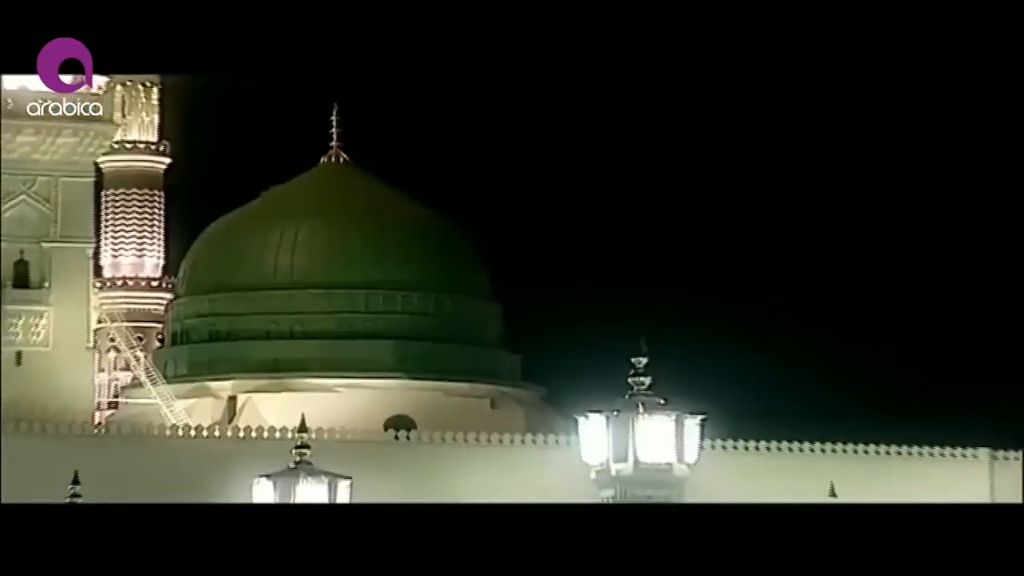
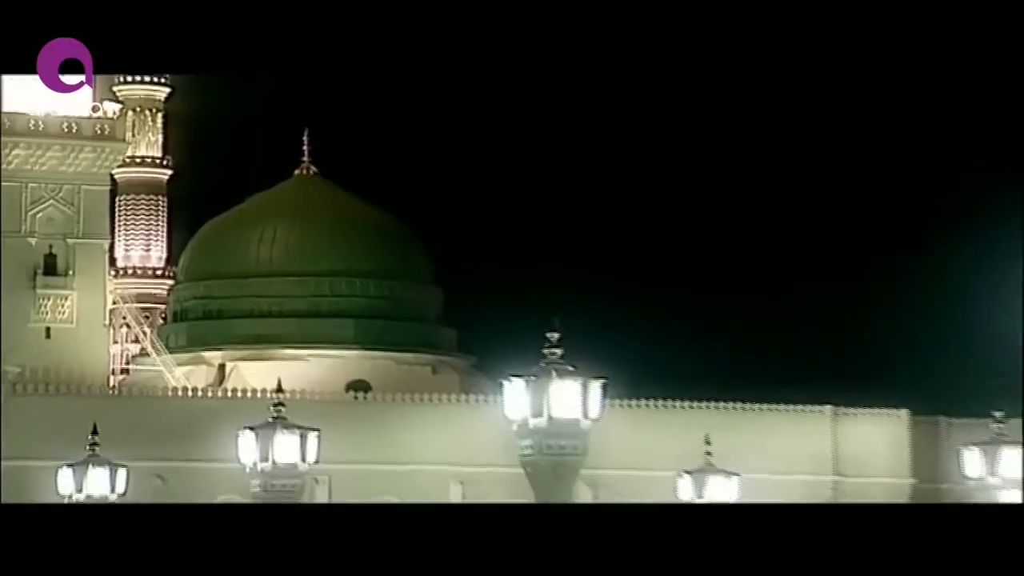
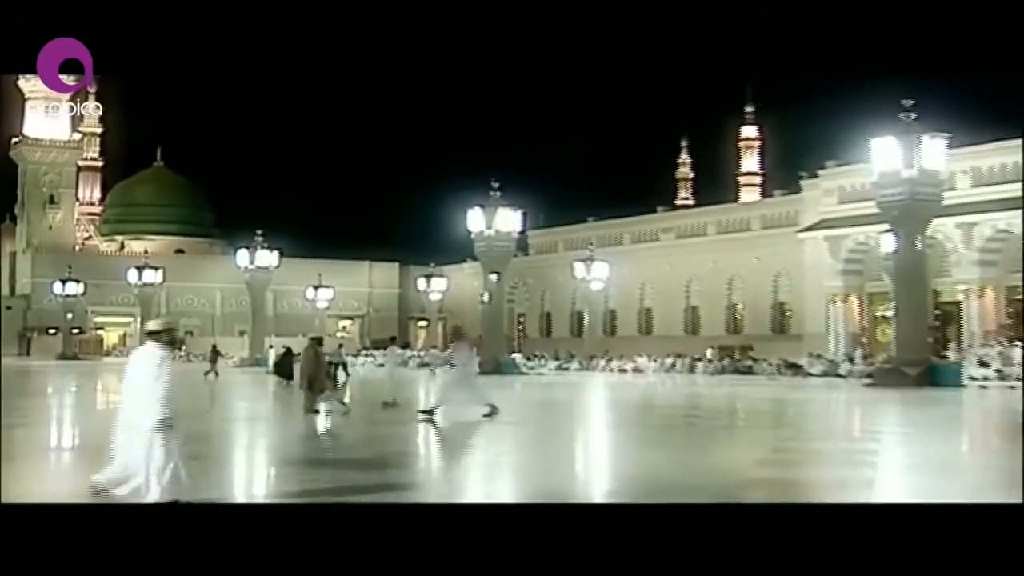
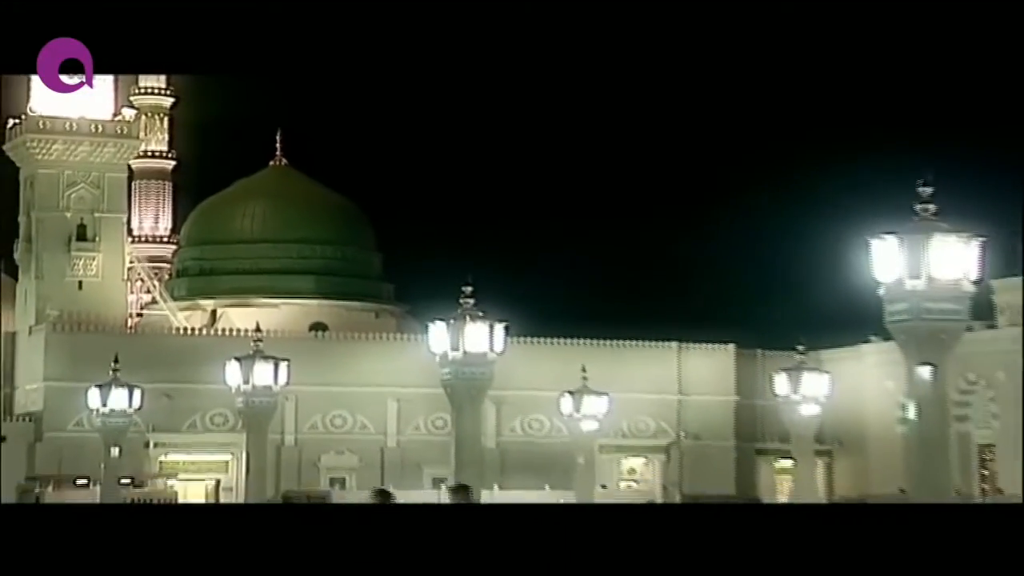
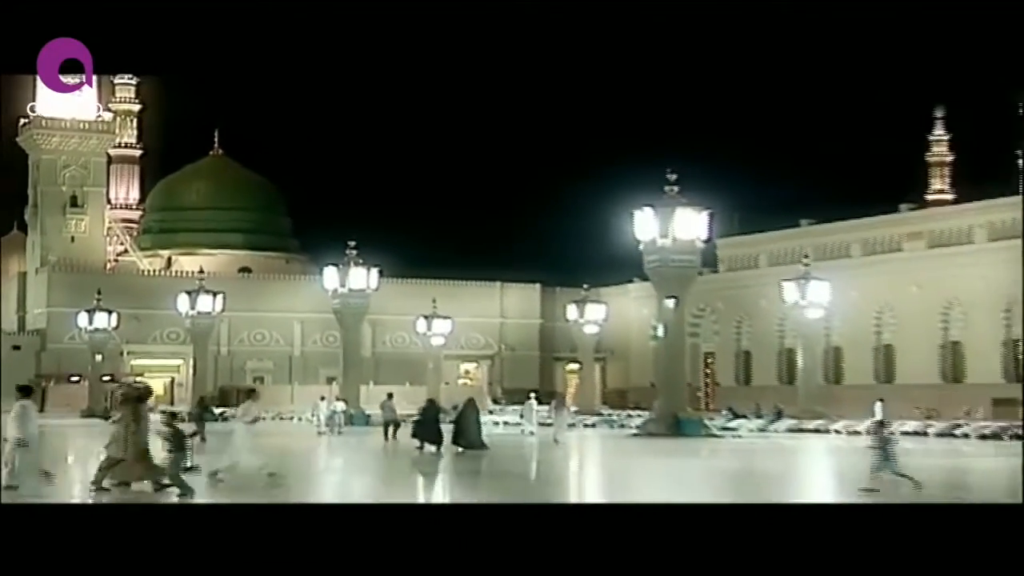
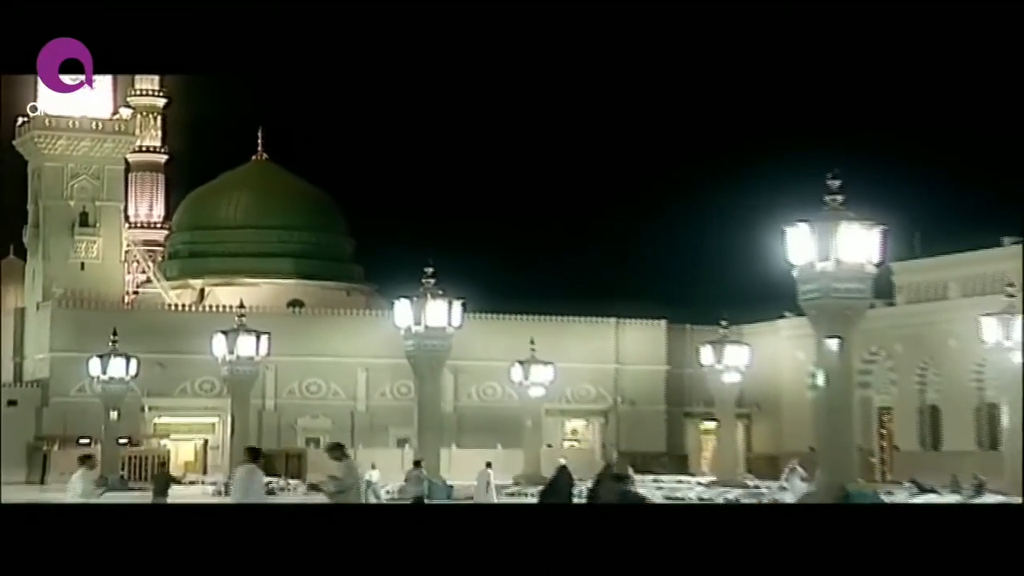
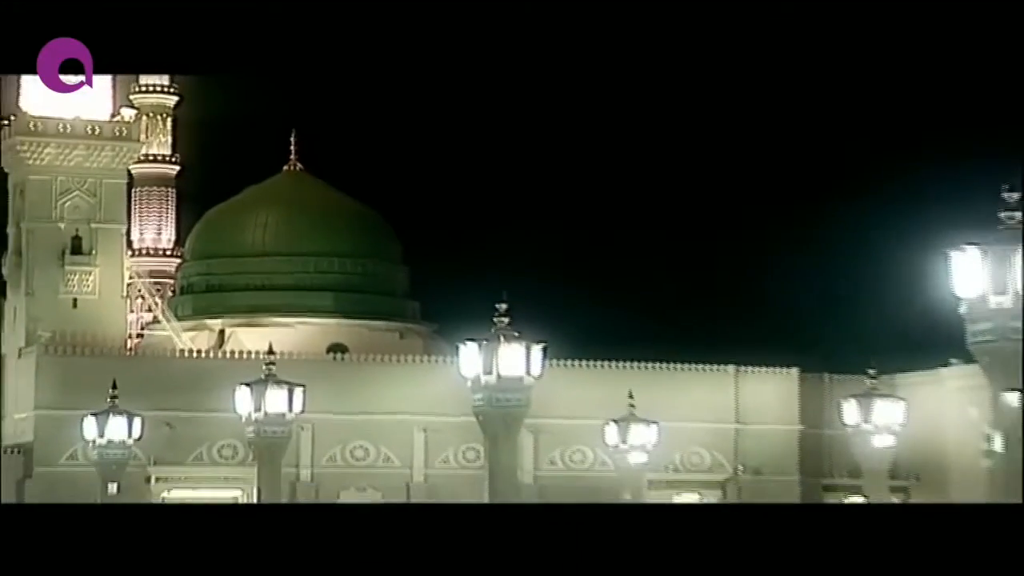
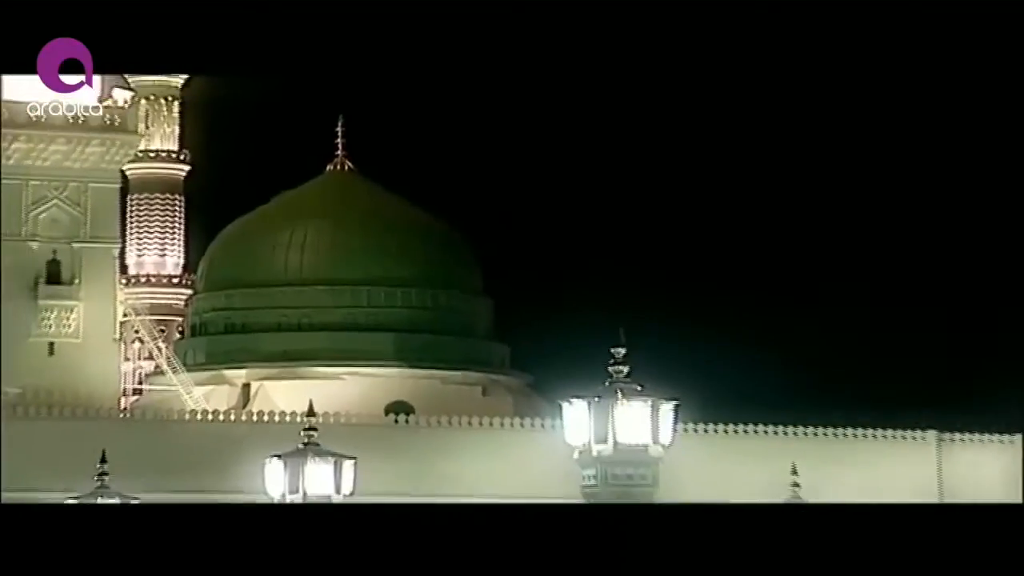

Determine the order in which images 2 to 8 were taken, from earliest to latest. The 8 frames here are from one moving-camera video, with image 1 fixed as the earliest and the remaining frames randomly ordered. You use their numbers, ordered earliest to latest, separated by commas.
8, 2, 7, 4, 6, 5, 3
